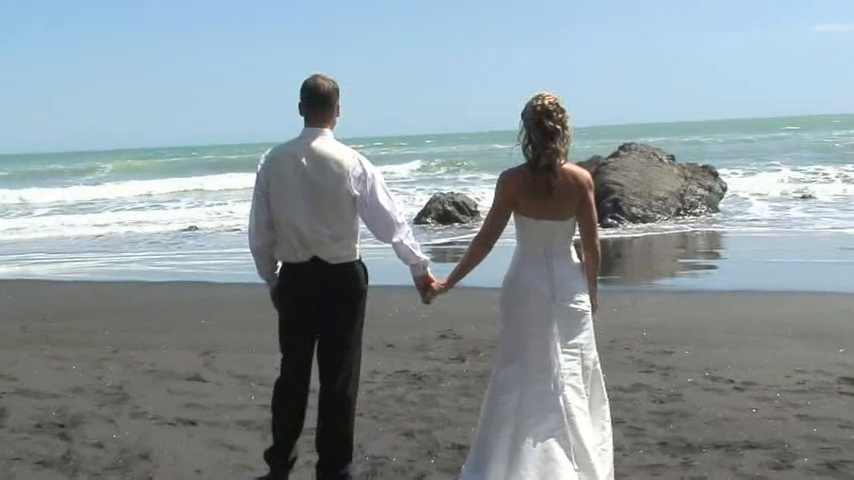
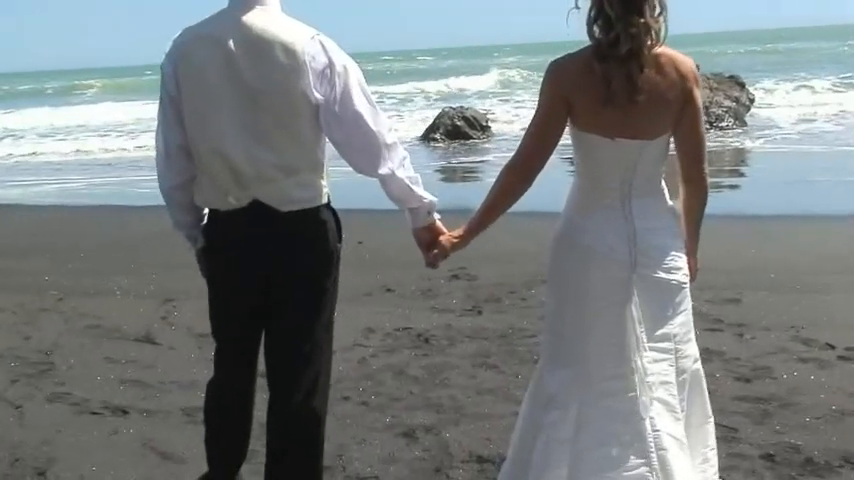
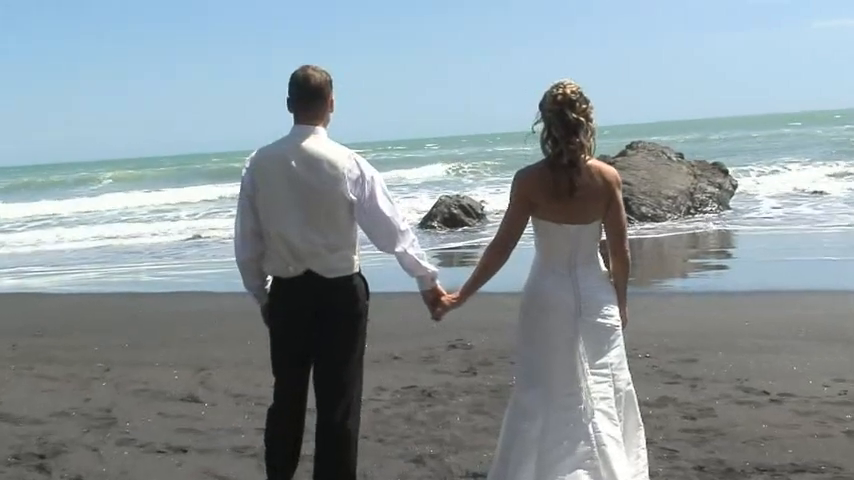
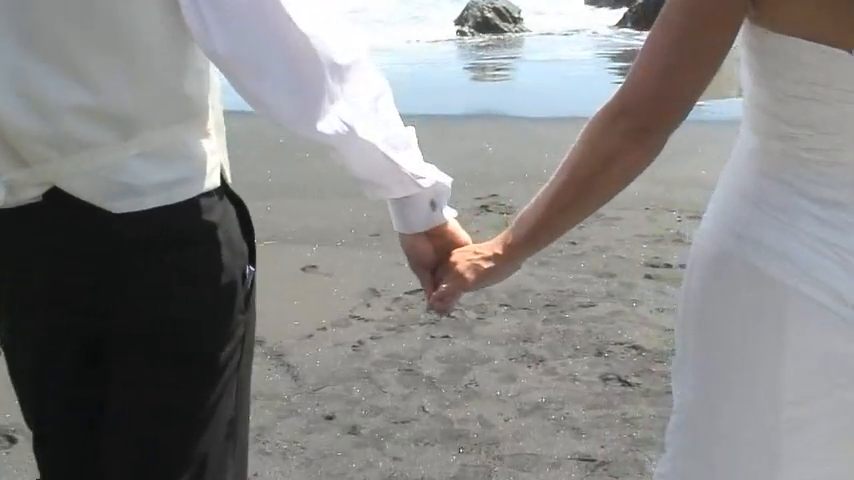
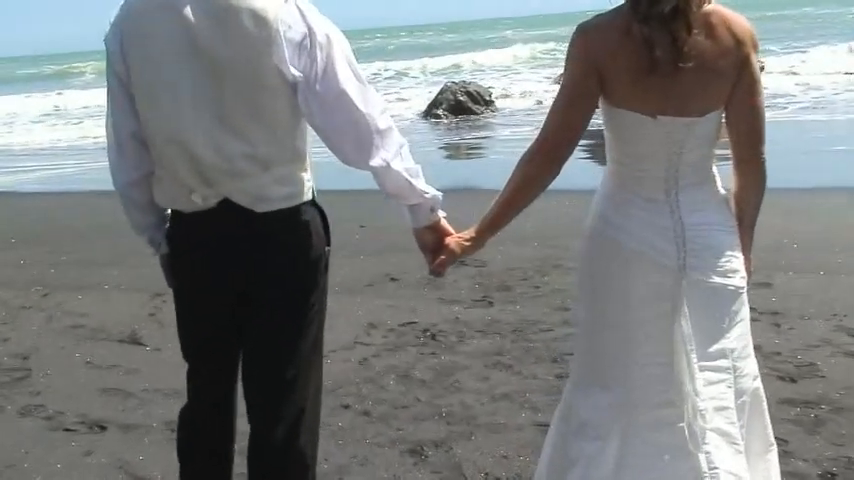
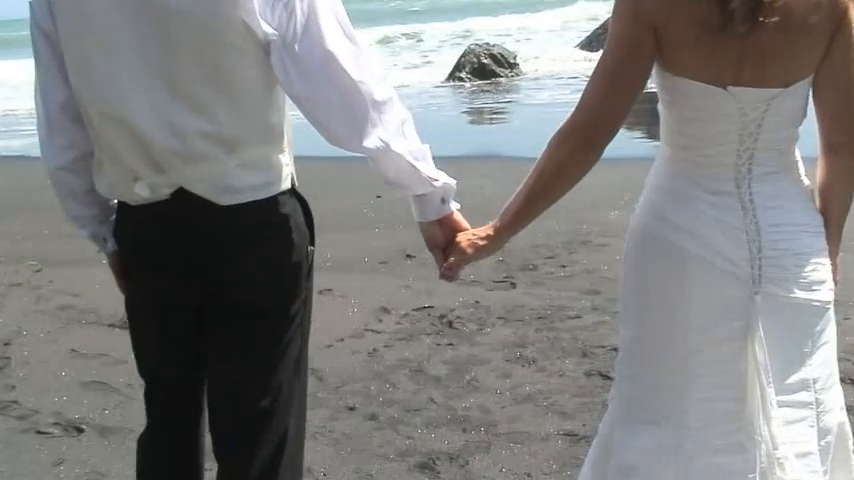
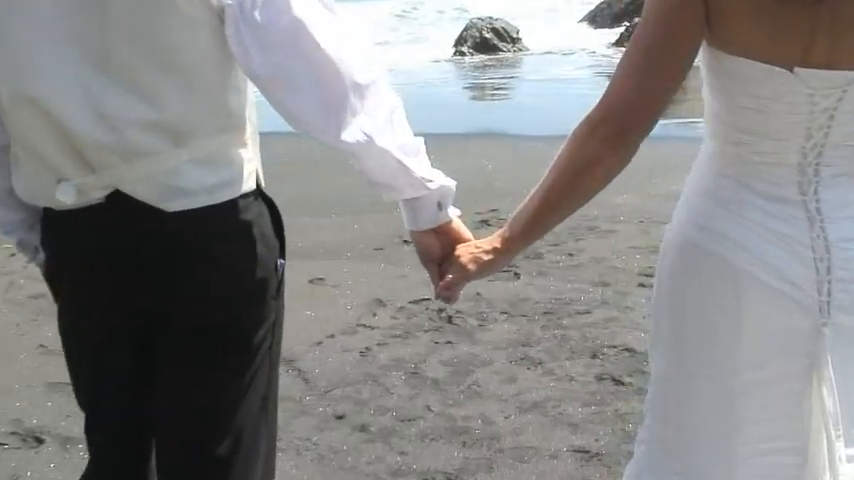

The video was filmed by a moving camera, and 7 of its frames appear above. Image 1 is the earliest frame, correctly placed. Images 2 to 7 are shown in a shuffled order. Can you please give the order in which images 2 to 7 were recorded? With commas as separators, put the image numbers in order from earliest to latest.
3, 2, 5, 6, 7, 4
